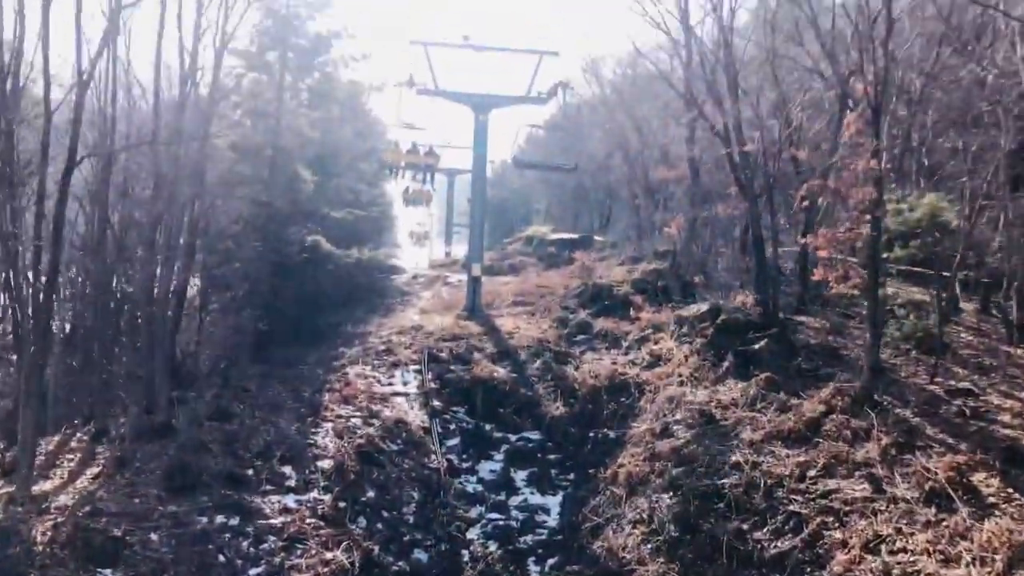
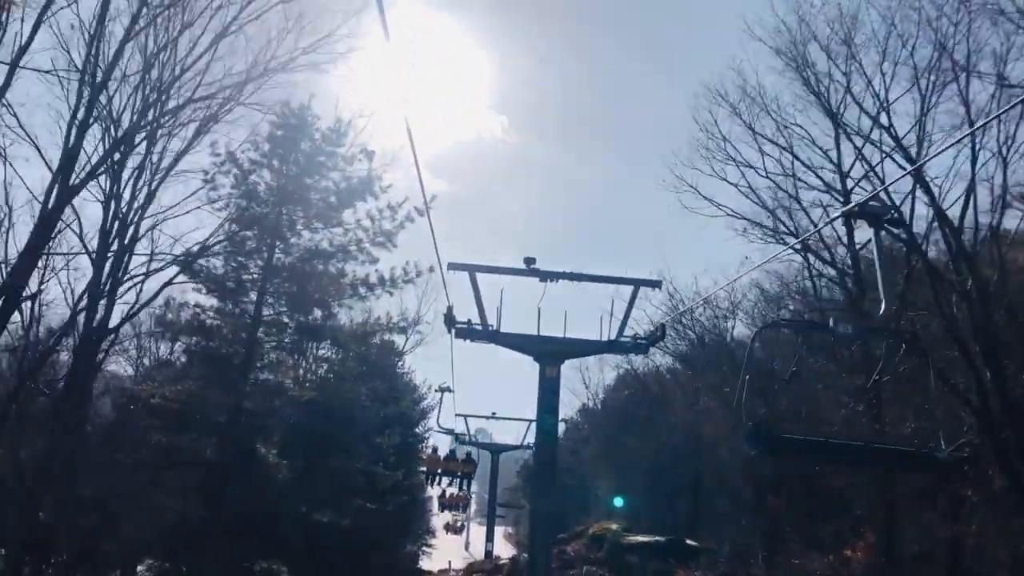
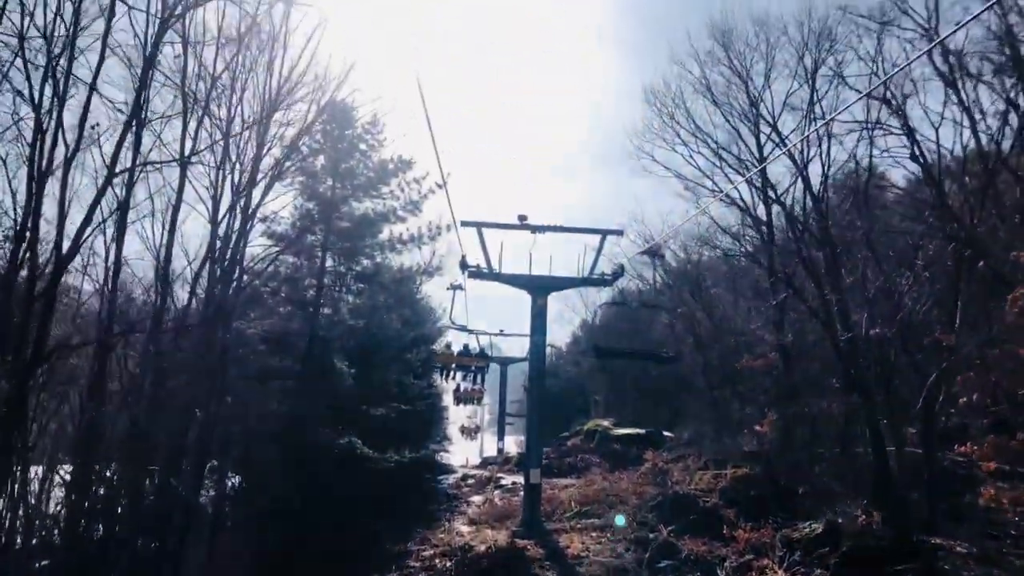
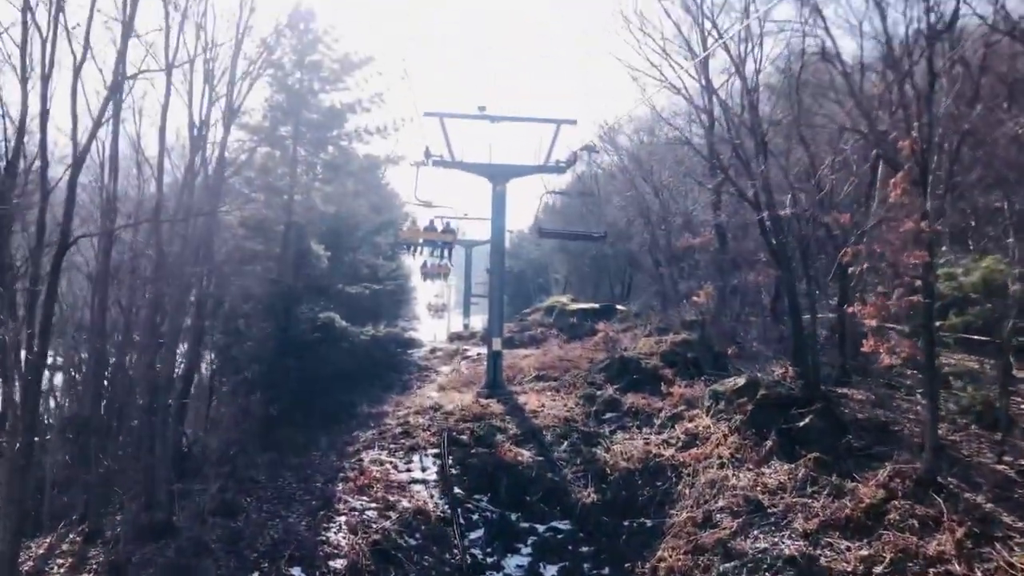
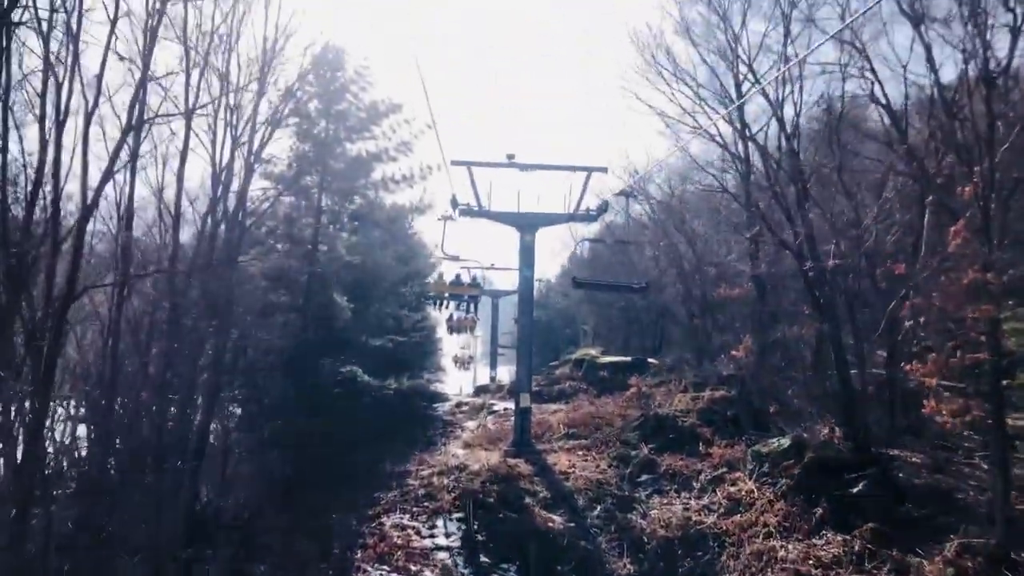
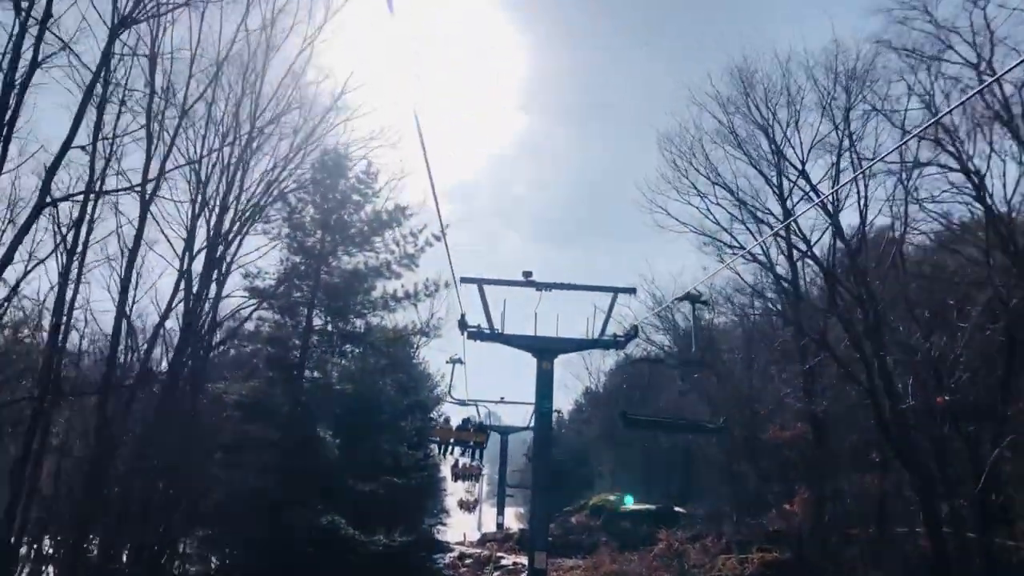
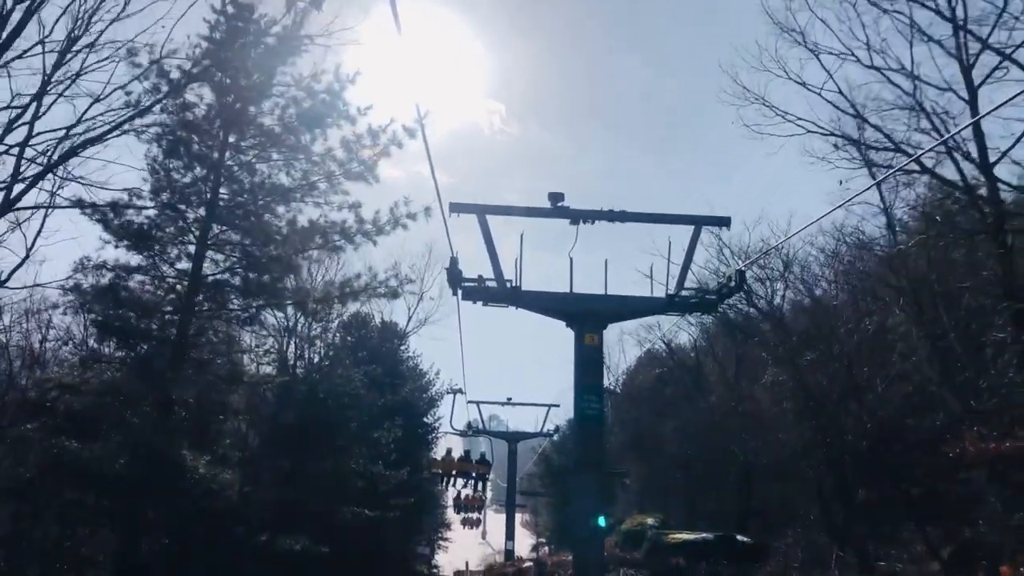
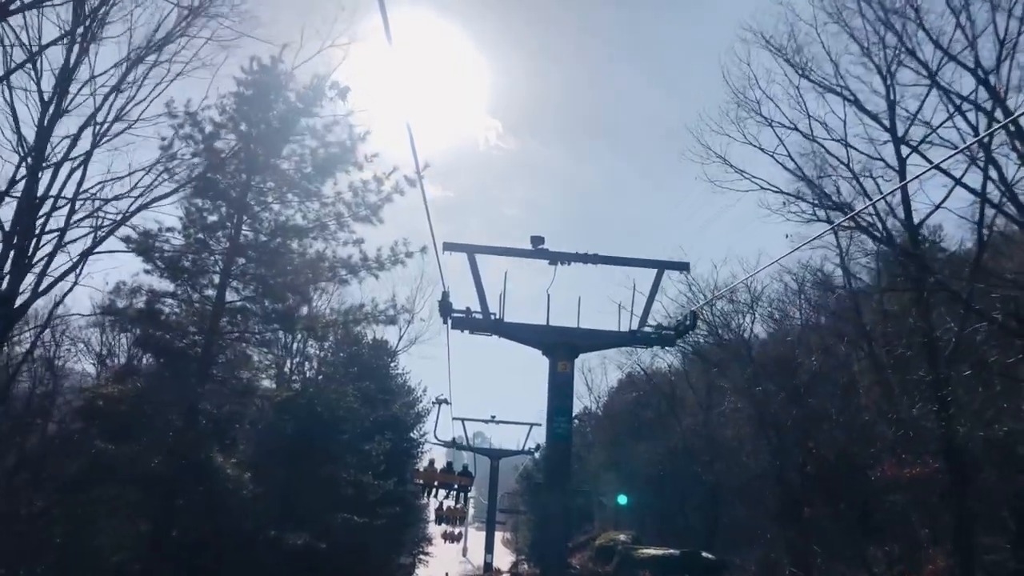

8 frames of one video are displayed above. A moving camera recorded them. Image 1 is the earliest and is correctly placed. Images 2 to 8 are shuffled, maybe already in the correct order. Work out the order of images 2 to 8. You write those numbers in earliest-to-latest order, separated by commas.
4, 5, 3, 6, 2, 8, 7
